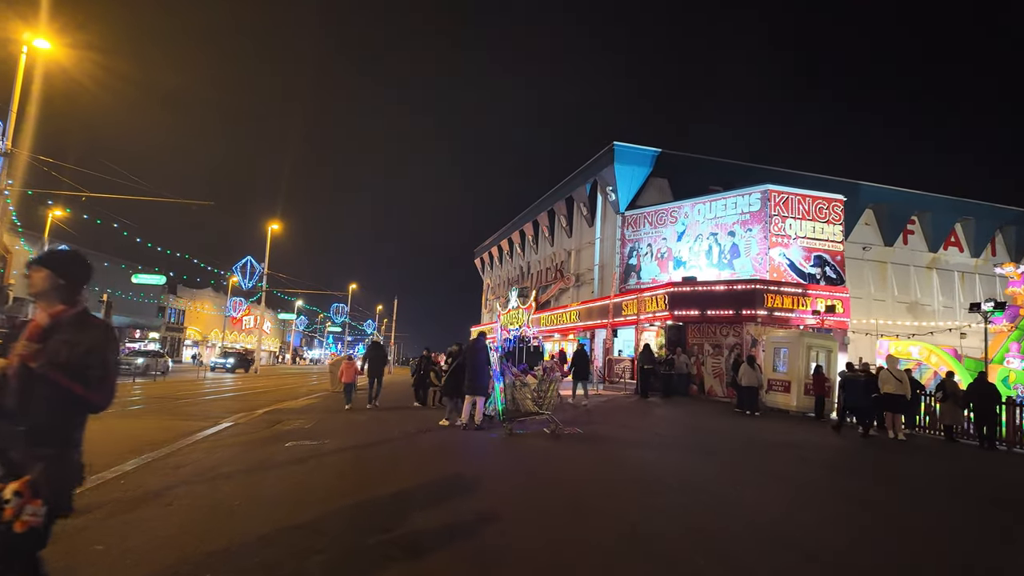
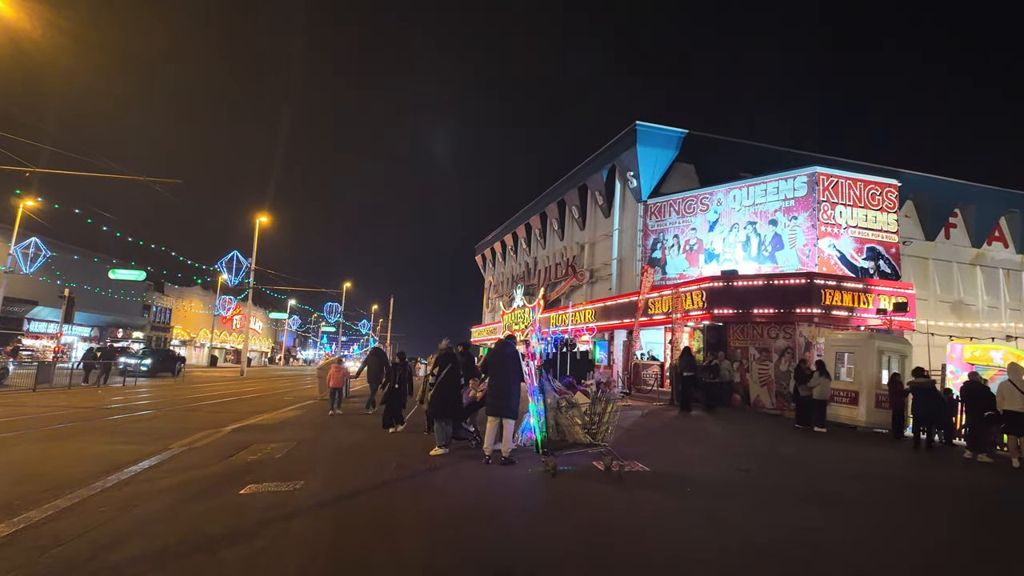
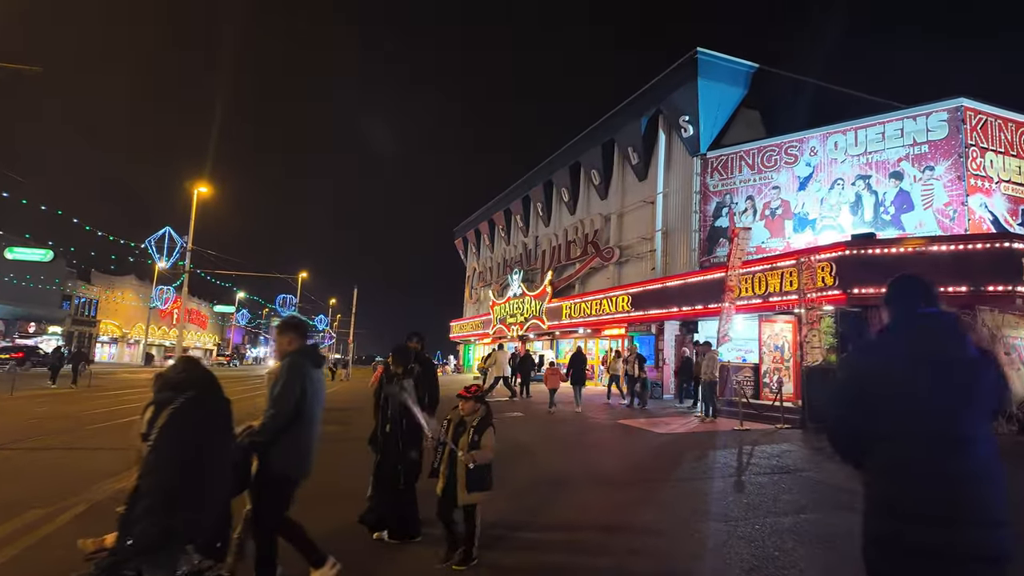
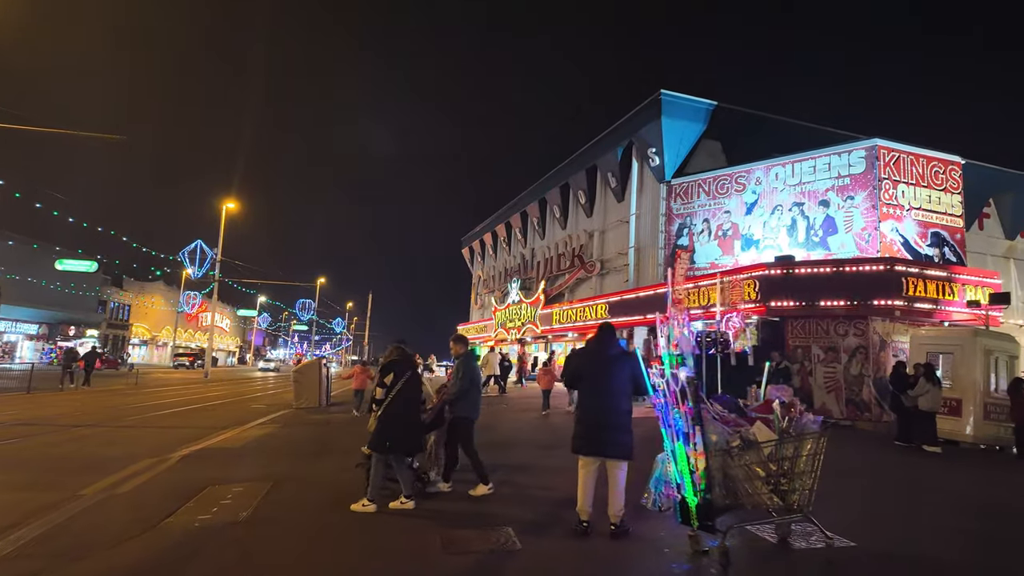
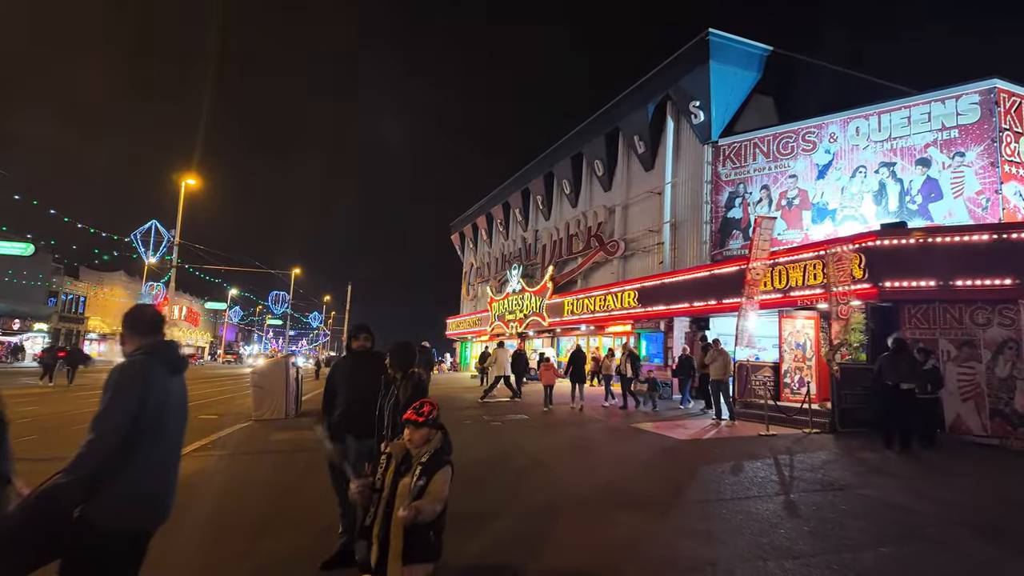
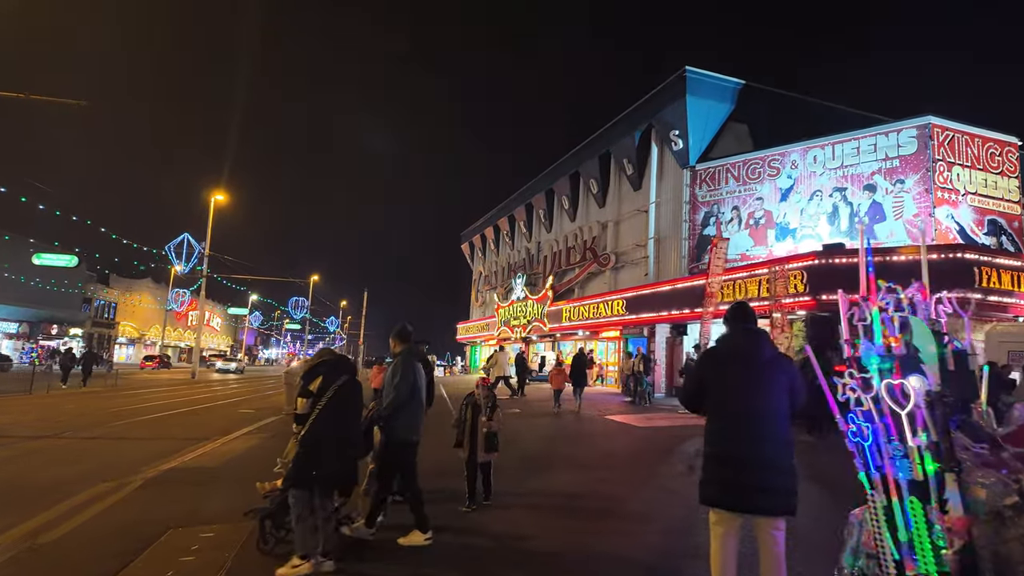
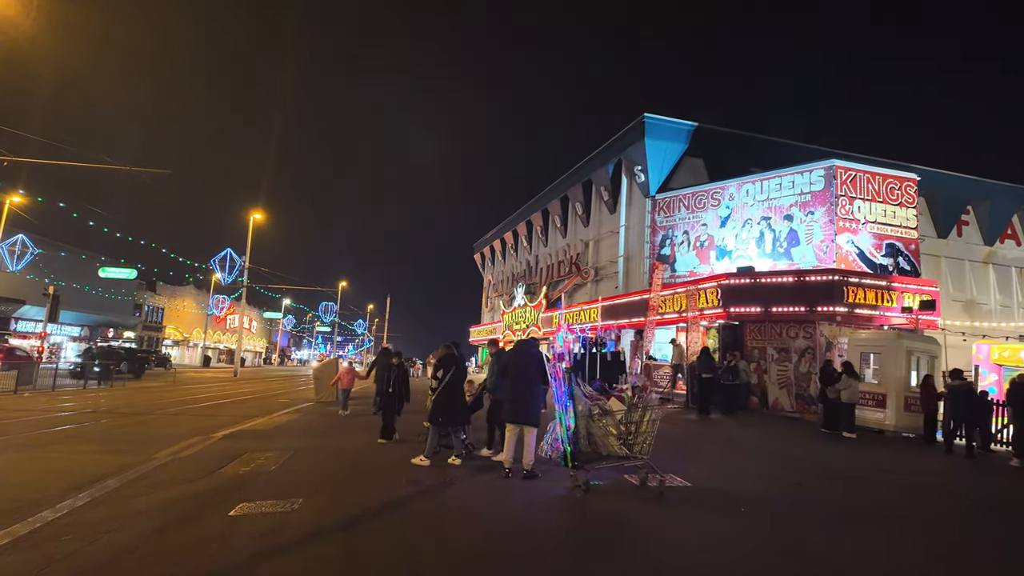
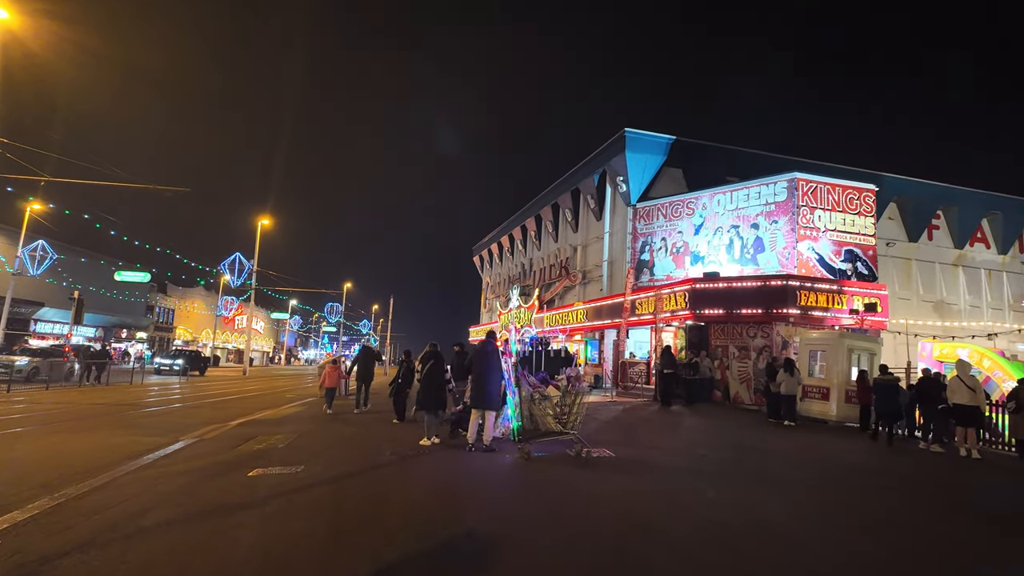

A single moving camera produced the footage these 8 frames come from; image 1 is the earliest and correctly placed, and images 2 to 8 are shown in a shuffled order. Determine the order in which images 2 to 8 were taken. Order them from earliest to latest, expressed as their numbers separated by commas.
8, 2, 7, 4, 6, 3, 5
